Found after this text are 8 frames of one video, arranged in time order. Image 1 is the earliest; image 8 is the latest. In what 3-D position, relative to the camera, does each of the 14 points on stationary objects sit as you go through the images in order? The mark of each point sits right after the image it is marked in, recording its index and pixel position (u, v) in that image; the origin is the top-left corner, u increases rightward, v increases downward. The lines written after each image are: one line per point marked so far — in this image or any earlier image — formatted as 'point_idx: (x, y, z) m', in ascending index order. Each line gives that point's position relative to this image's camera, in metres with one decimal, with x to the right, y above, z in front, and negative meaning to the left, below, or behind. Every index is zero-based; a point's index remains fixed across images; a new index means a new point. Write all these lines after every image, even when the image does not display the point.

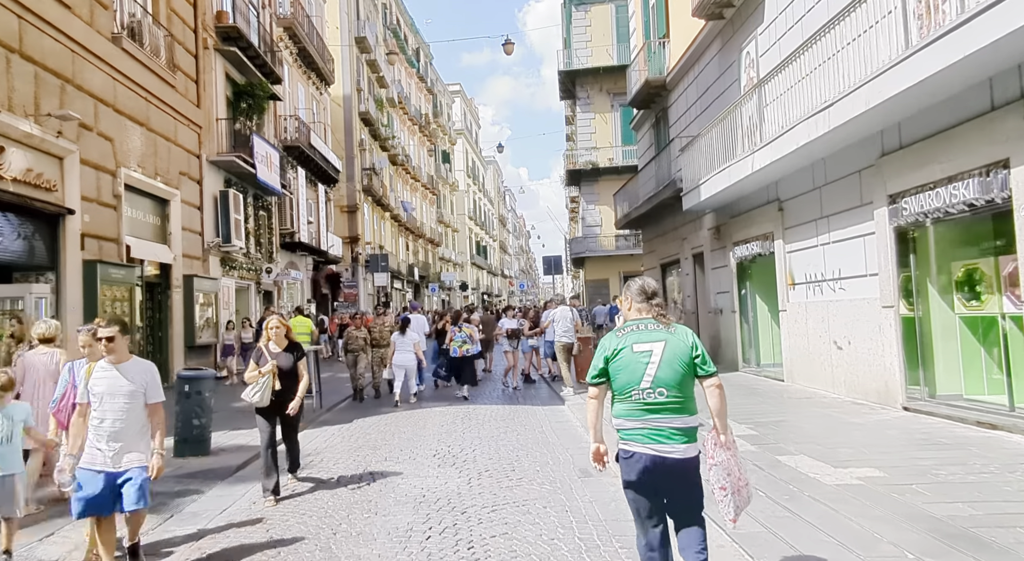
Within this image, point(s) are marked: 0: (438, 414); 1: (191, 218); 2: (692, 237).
0: (-1.2, -2.1, +11.3) m
1: (-8.0, +1.6, +17.9) m
2: (+4.6, +1.1, +18.1) m
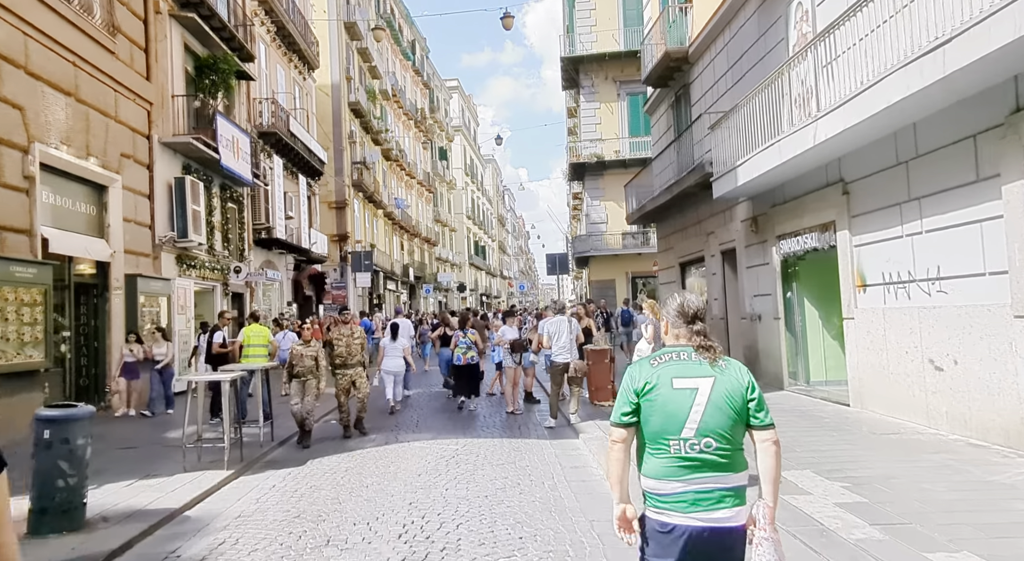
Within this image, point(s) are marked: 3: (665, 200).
0: (-1.2, -2.1, +8.8) m
1: (-8.0, +1.5, +15.4) m
2: (+4.5, +1.1, +15.6) m
3: (+3.8, +2.0, +18.1) m
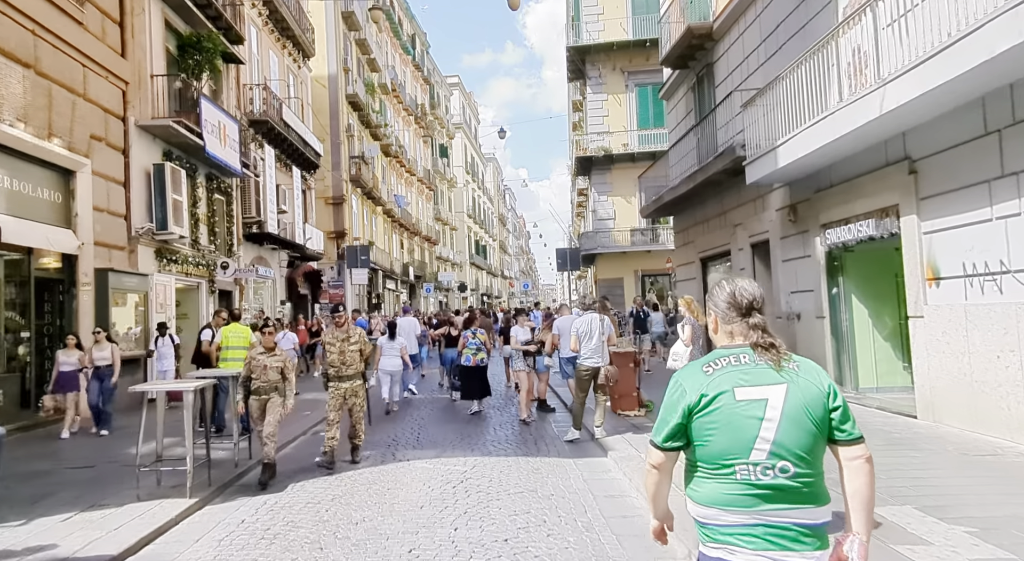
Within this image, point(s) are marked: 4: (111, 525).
0: (-1.0, -2.0, +7.5) m
1: (-7.8, +1.6, +14.0) m
2: (+4.7, +1.2, +14.2) m
3: (+4.0, +2.1, +16.7) m
4: (-3.4, -2.1, +6.1) m
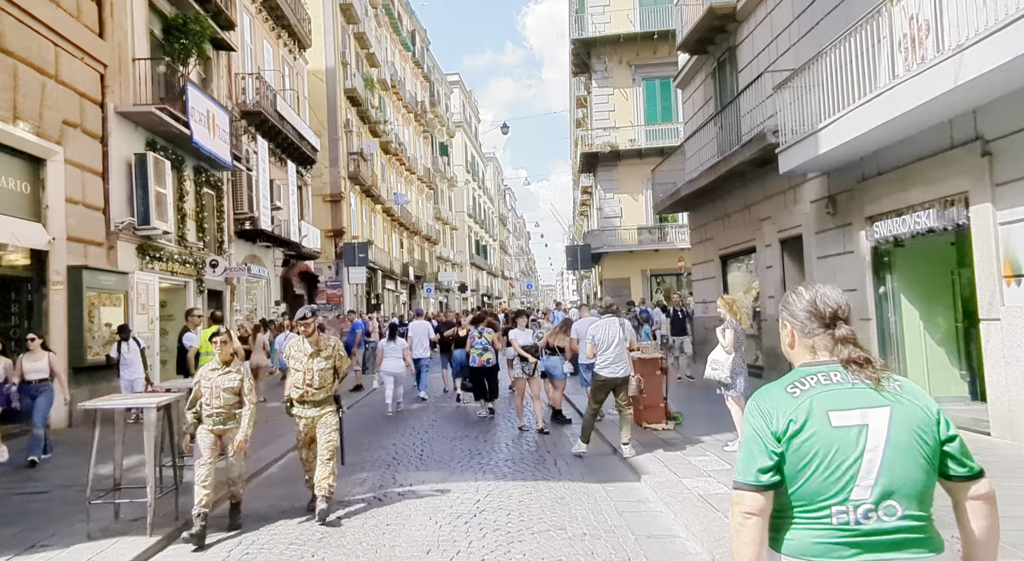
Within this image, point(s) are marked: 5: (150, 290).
0: (-0.8, -2.0, +6.4) m
1: (-7.6, +1.7, +12.9) m
2: (+4.9, +1.2, +13.2) m
3: (+4.2, +2.2, +15.7) m
4: (-3.2, -2.0, +5.0) m
5: (-7.5, -0.2, +14.8) m
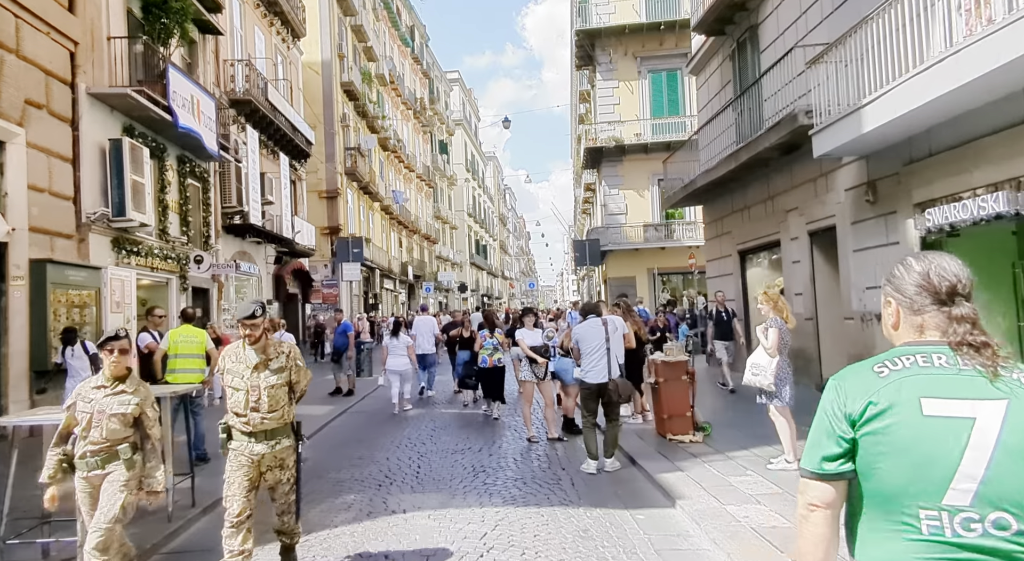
0: (-0.7, -1.9, +5.3) m
1: (-7.5, +1.7, +11.9) m
2: (+5.0, +1.3, +12.1) m
3: (+4.3, +2.2, +14.6) m
4: (-3.1, -1.9, +3.9) m
5: (-7.4, -0.1, +13.8) m
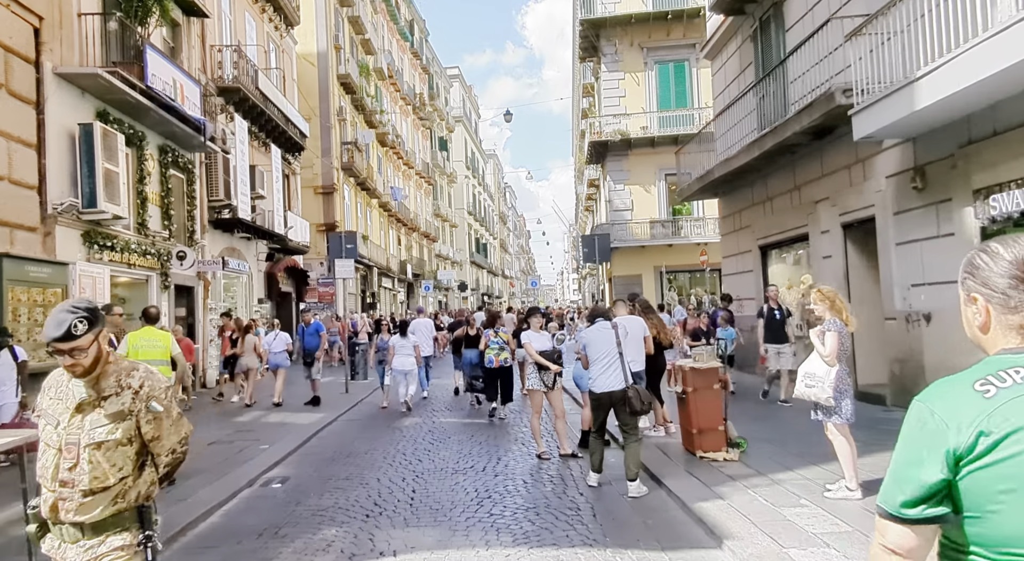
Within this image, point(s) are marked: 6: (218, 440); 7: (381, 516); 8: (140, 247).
0: (-0.6, -1.9, +4.2) m
1: (-7.5, +1.8, +10.8) m
2: (+5.1, +1.3, +11.0) m
3: (+4.4, +2.3, +13.5) m
4: (-3.0, -1.9, +2.8) m
5: (-7.3, -0.1, +12.7) m
6: (-4.1, -2.2, +10.0) m
7: (-1.1, -2.0, +6.0) m
8: (-7.4, +0.7, +14.4) m
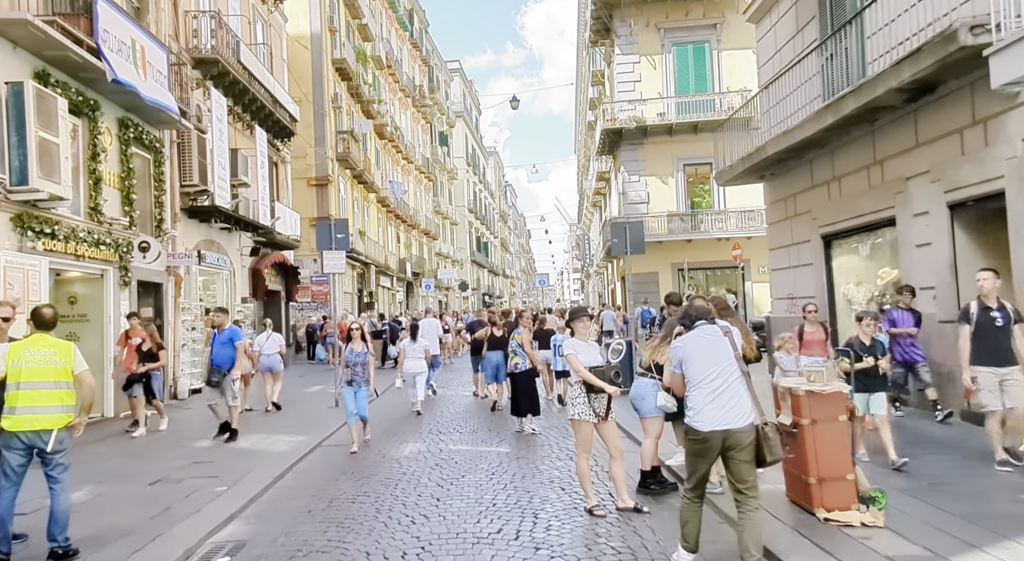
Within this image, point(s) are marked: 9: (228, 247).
0: (-0.3, -1.8, +2.0) m
1: (-7.1, +1.9, +8.6) m
2: (+5.4, +1.4, +8.8) m
3: (+4.7, +2.4, +11.4) m
4: (-2.7, -1.8, +0.6) m
5: (-7.0, 0.0, +10.5) m
6: (-3.8, -2.1, +7.8) m
7: (-0.8, -1.9, +3.8) m
8: (-7.1, +0.8, +12.2) m
9: (-7.6, +0.9, +19.2) m
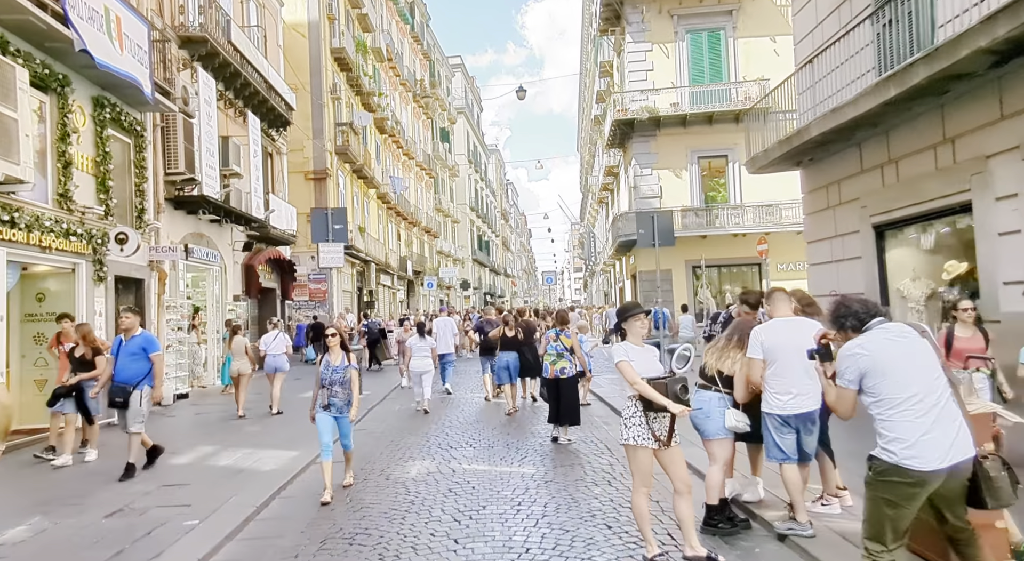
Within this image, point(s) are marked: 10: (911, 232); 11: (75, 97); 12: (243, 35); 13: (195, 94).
0: (0.0, -1.7, +0.8) m
1: (-6.9, +2.0, +7.3) m
2: (+5.7, +1.5, +7.6) m
3: (+5.0, +2.4, +10.1) m
4: (-2.4, -1.7, -0.6) m
5: (-6.7, +0.1, +9.2) m
6: (-3.5, -2.1, +6.5) m
7: (-0.5, -1.8, +2.5) m
8: (-6.9, +0.8, +10.9) m
9: (-7.4, +1.0, +18.0) m
10: (+5.8, +0.7, +10.5) m
11: (-7.0, +2.9, +11.5) m
12: (-7.2, +6.6, +19.1) m
13: (-7.0, +4.2, +16.0) m
